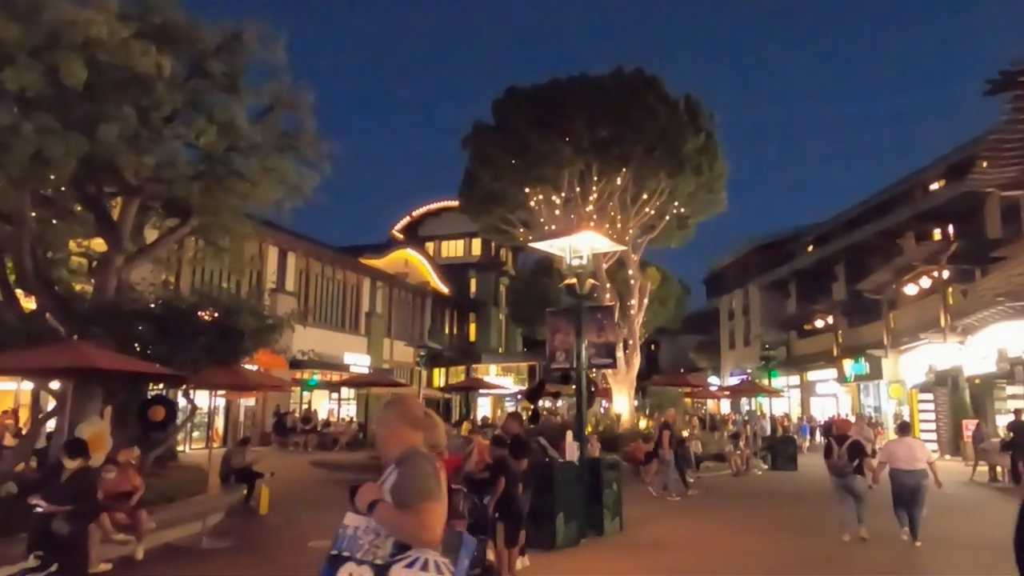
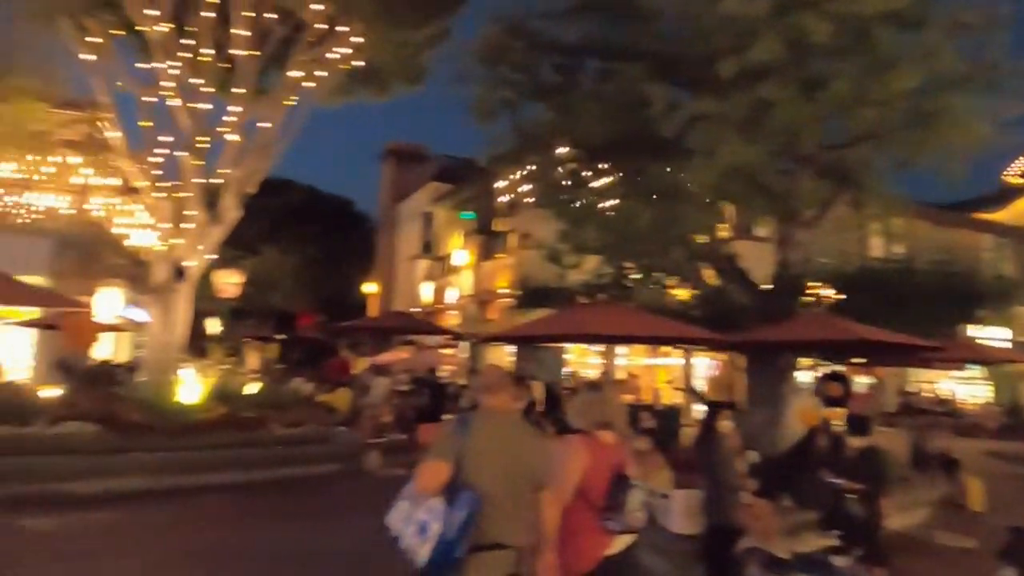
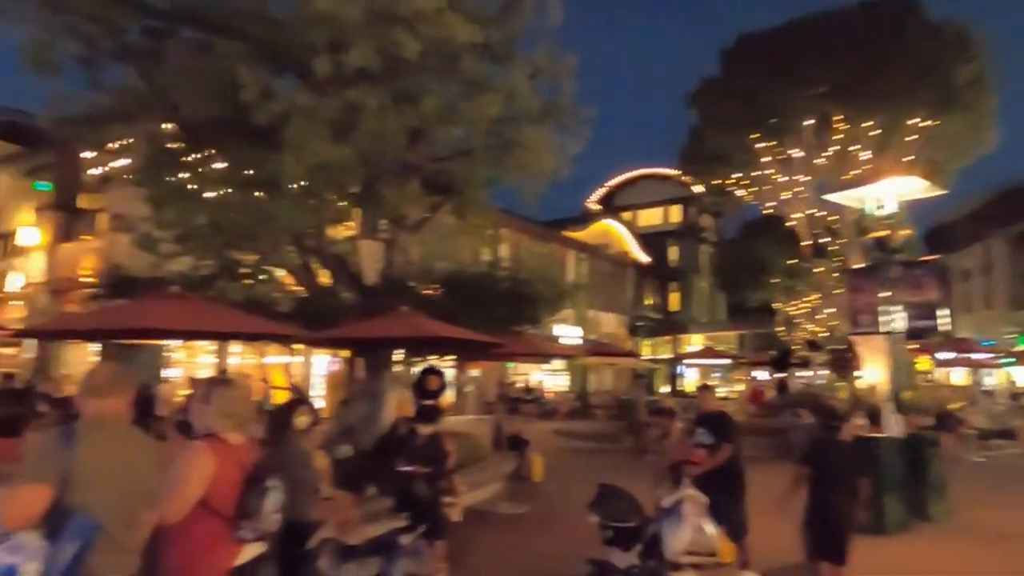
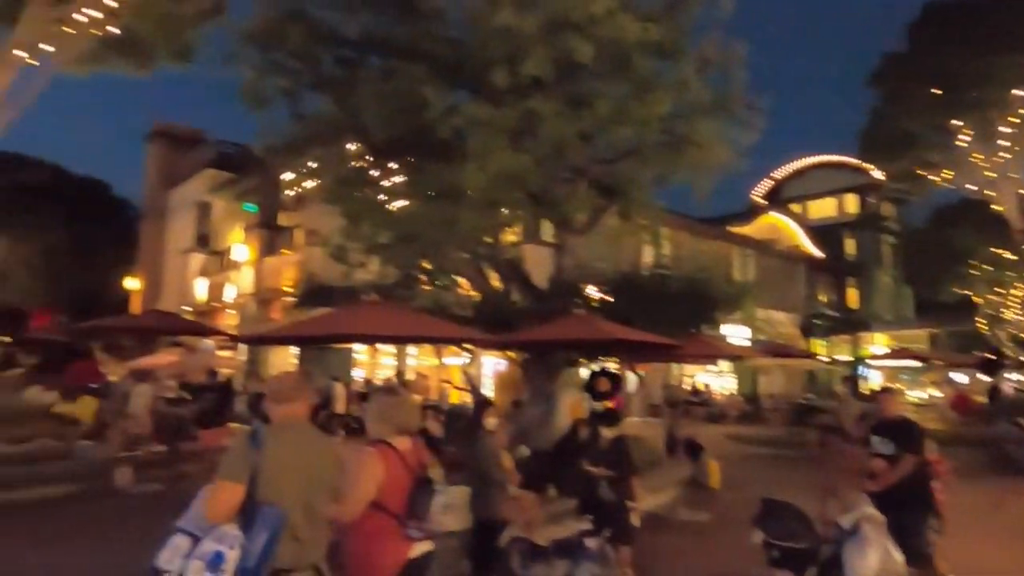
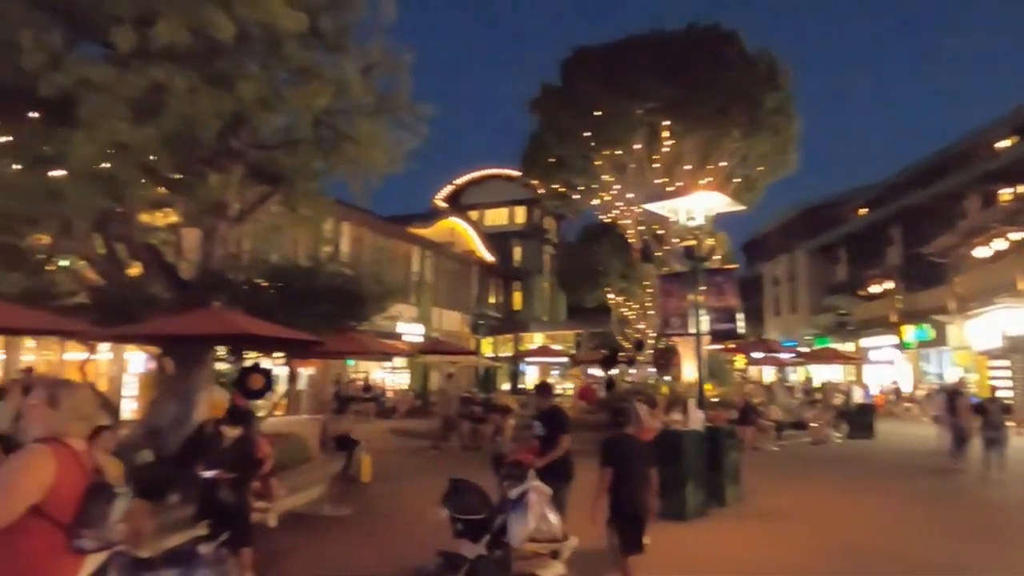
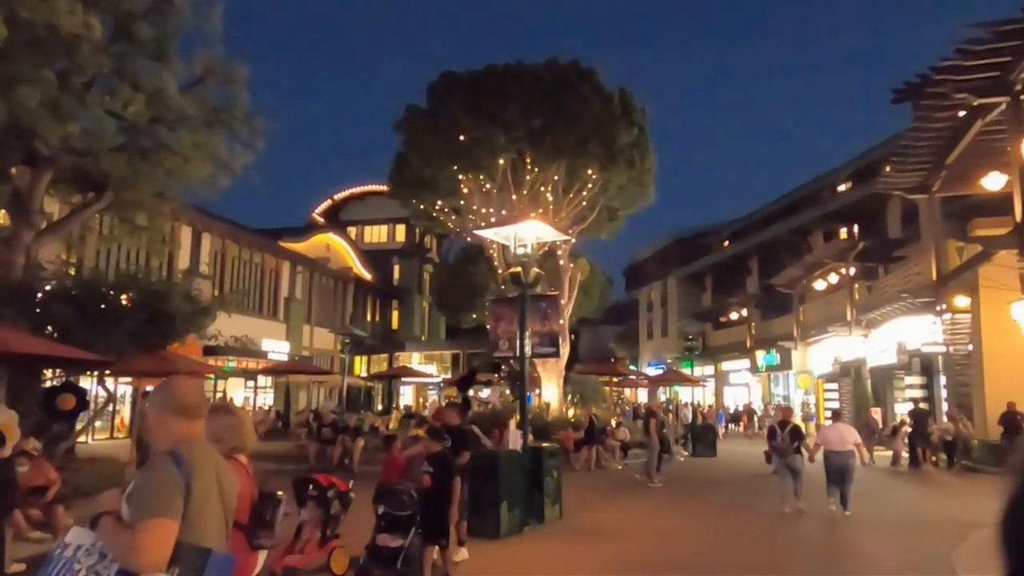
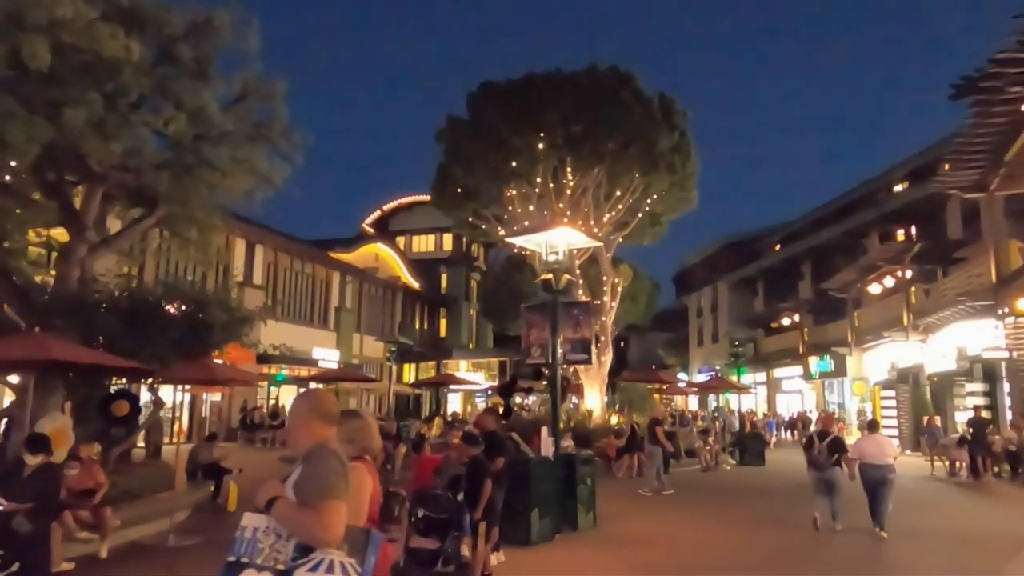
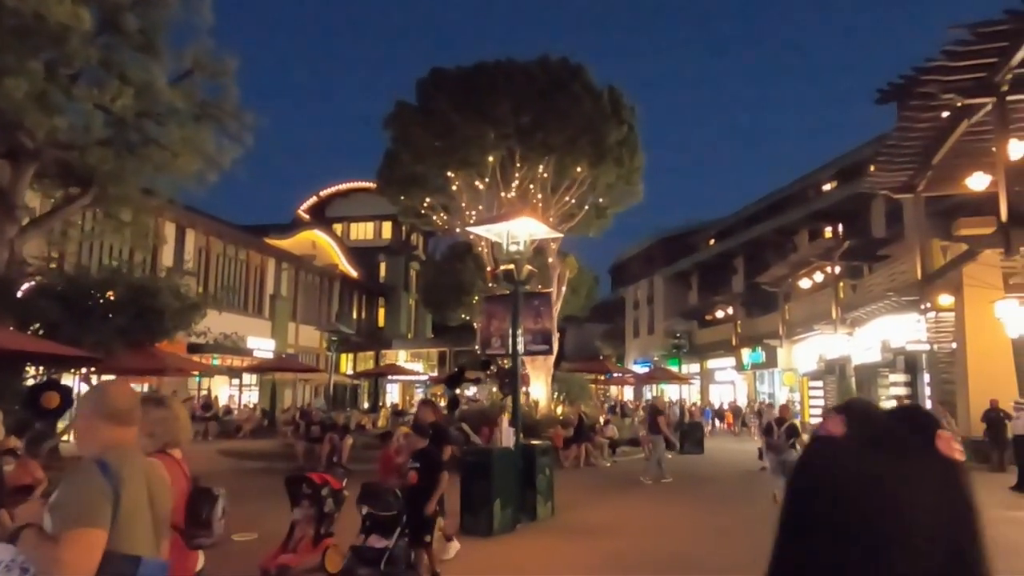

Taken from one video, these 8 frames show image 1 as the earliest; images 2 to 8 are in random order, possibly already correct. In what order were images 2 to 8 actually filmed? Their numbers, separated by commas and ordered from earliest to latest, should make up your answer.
7, 6, 8, 5, 3, 4, 2
